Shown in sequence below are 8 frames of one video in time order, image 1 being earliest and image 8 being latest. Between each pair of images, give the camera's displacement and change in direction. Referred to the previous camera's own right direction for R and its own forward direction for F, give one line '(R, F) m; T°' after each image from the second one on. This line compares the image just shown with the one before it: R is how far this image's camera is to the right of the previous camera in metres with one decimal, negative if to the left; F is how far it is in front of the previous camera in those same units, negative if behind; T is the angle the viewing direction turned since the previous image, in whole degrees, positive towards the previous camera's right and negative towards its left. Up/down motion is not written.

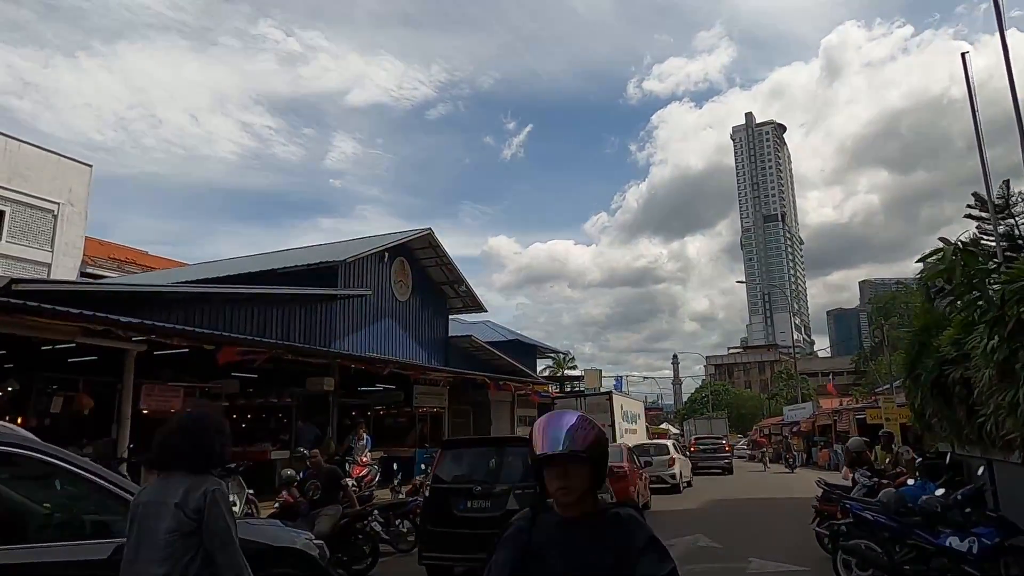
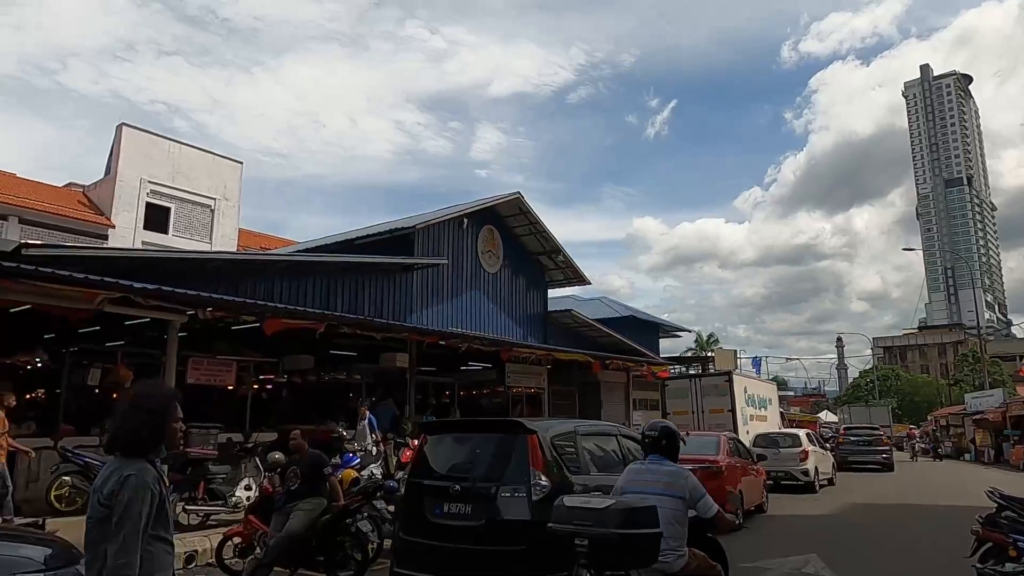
(+1.3, +2.1) m; -13°
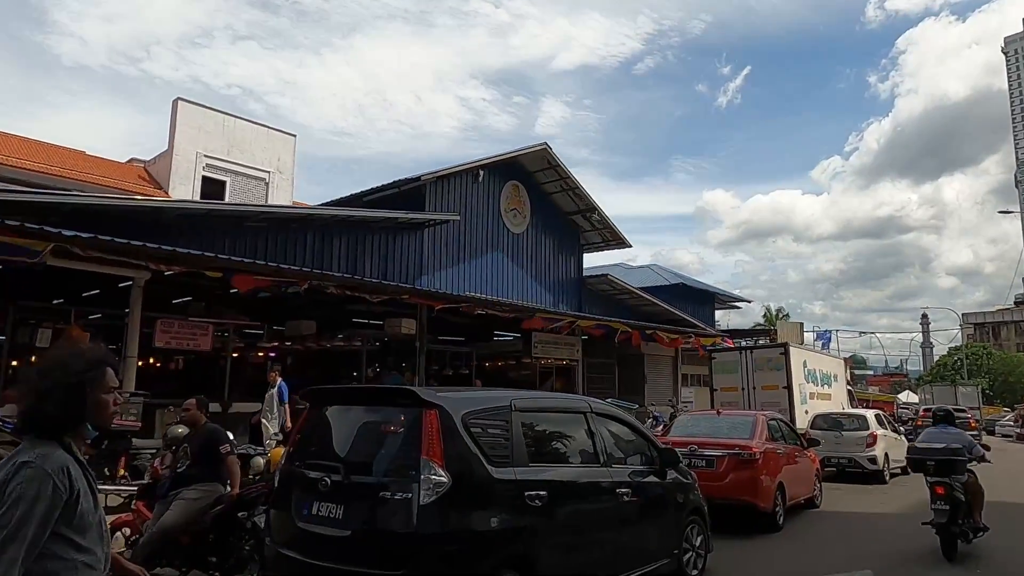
(+1.0, +1.8) m; -6°
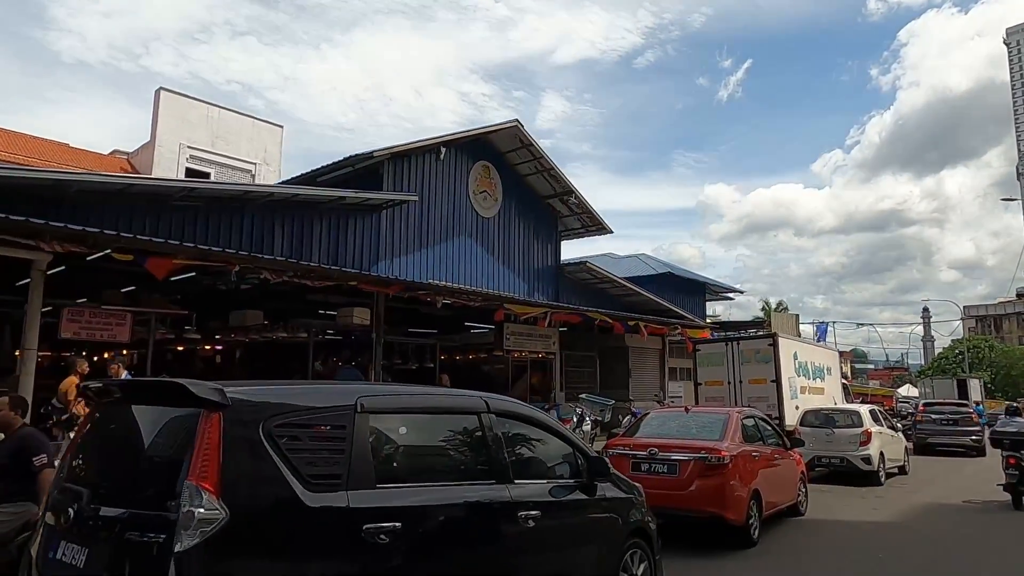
(+0.8, +1.1) m; 0°
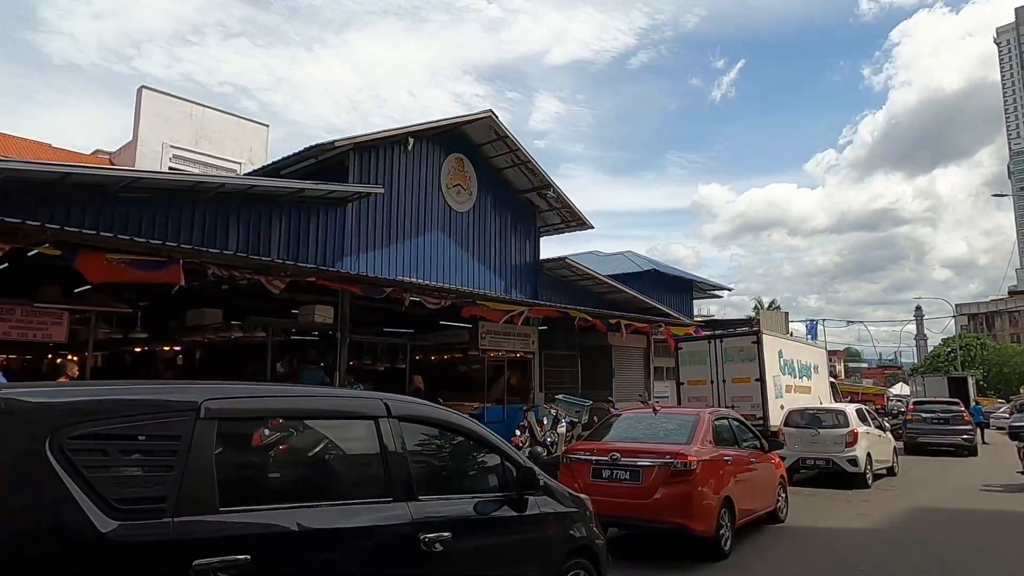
(+0.5, +0.6) m; 0°
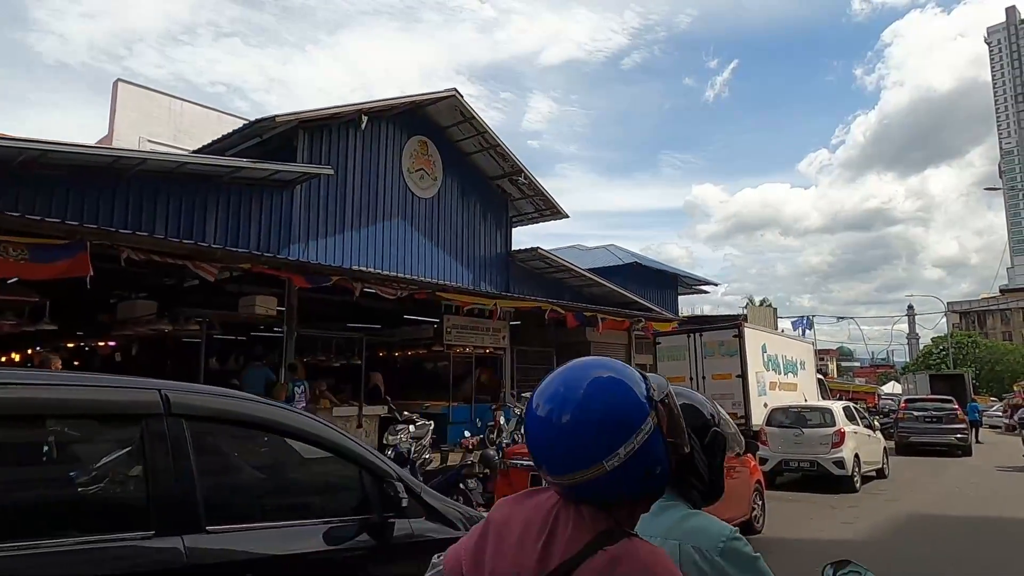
(+0.6, +1.0) m; 0°
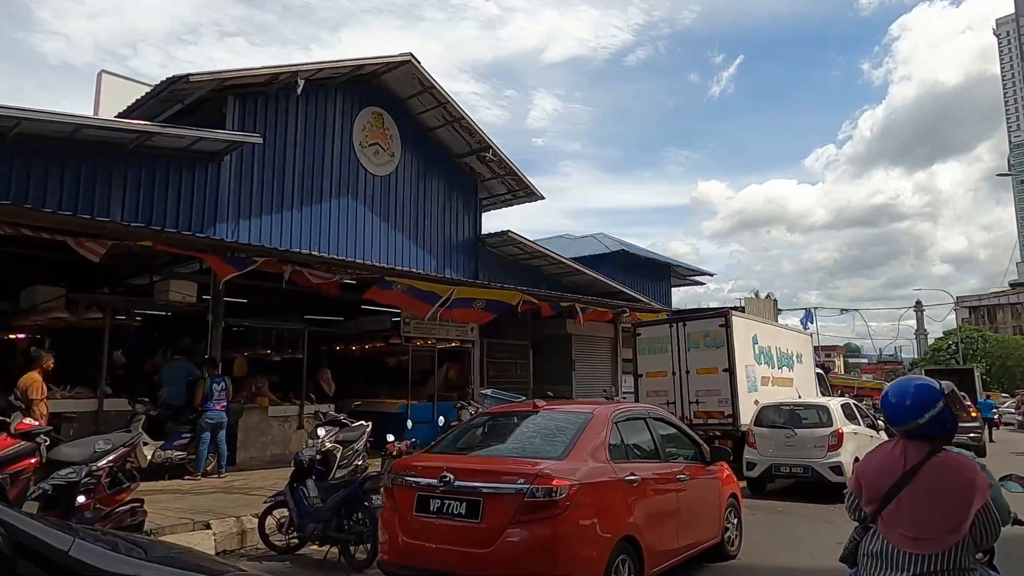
(+0.8, +1.4) m; 0°
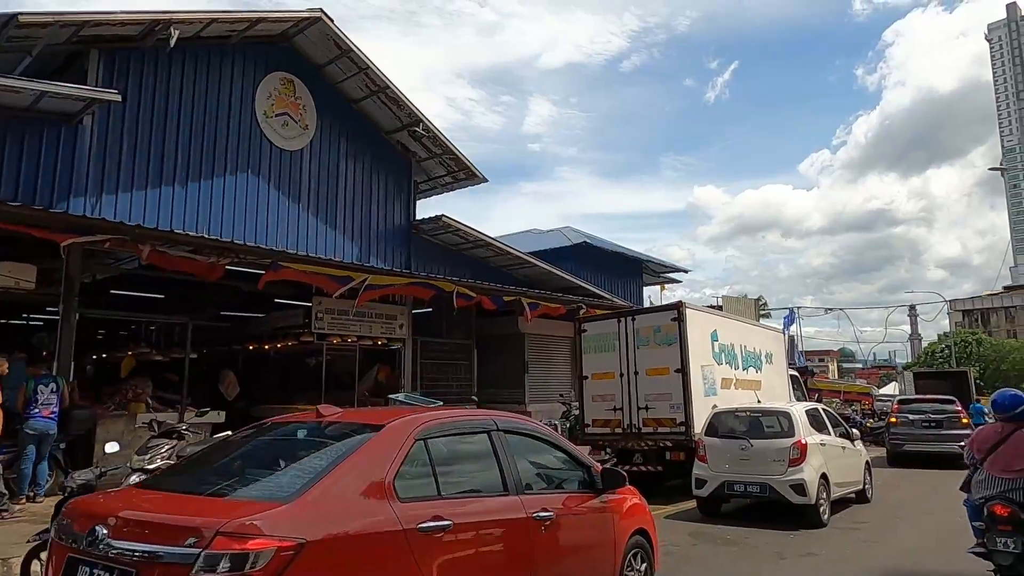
(+1.2, +1.6) m; 0°
